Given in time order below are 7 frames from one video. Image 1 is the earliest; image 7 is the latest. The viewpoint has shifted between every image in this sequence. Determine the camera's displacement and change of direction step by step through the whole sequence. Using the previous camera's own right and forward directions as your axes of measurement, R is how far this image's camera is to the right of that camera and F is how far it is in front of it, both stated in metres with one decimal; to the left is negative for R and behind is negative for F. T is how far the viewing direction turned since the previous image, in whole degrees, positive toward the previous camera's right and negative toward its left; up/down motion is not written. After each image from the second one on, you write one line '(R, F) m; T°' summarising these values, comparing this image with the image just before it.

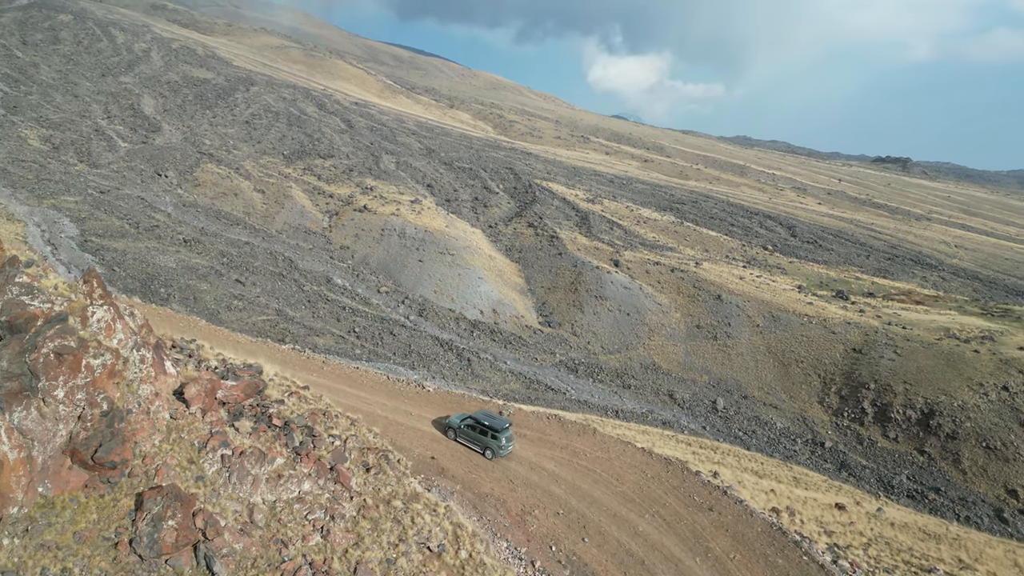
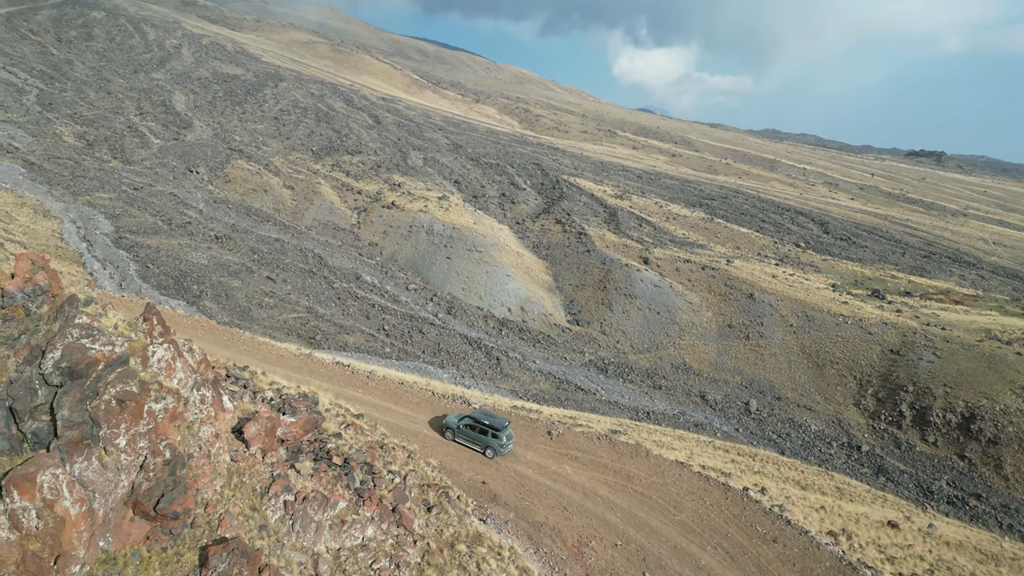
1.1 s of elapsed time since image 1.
(-1.2, +0.9) m; -2°
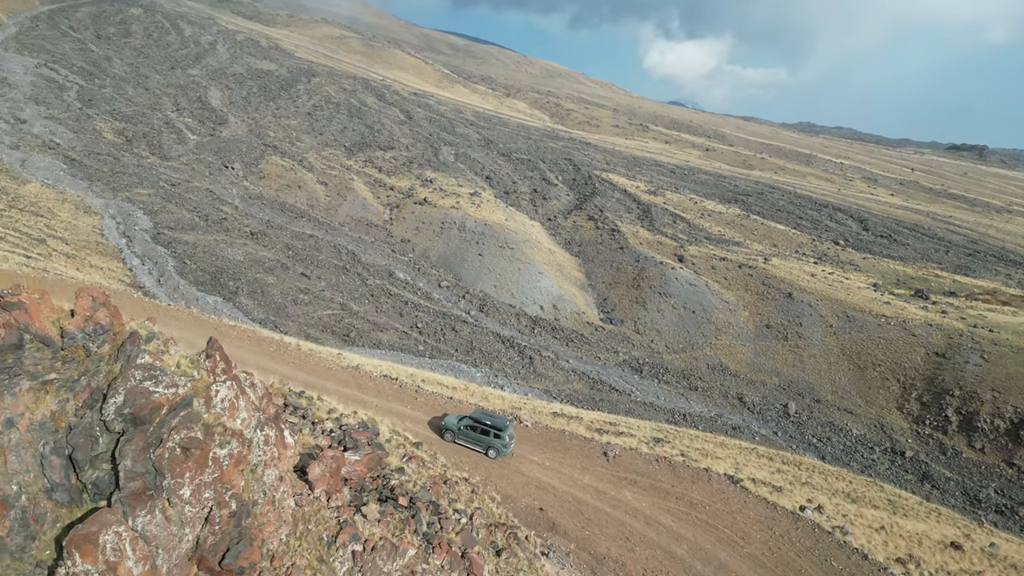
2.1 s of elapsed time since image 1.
(-1.2, +1.0) m; -3°
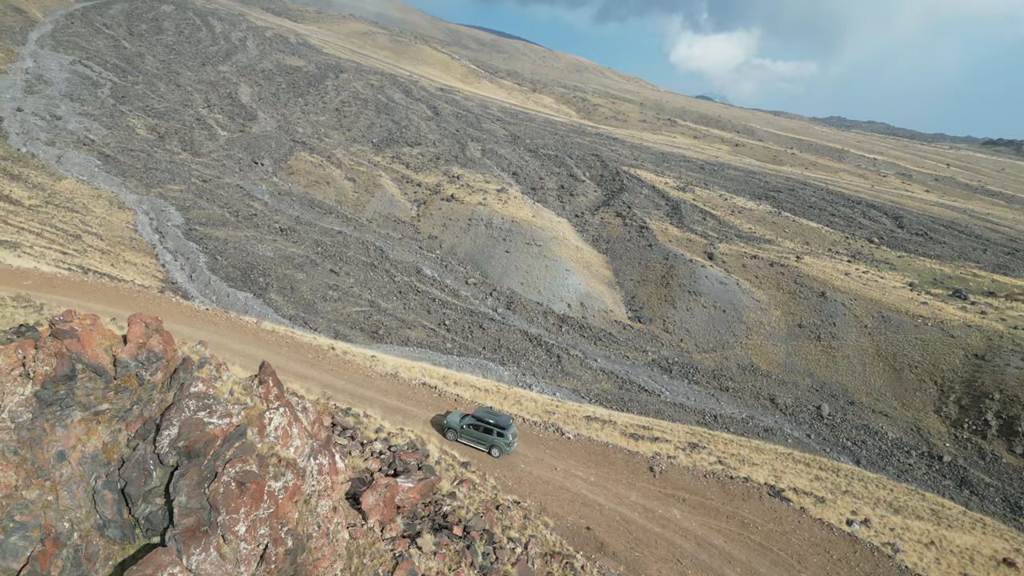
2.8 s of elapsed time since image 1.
(-0.8, +0.6) m; -2°
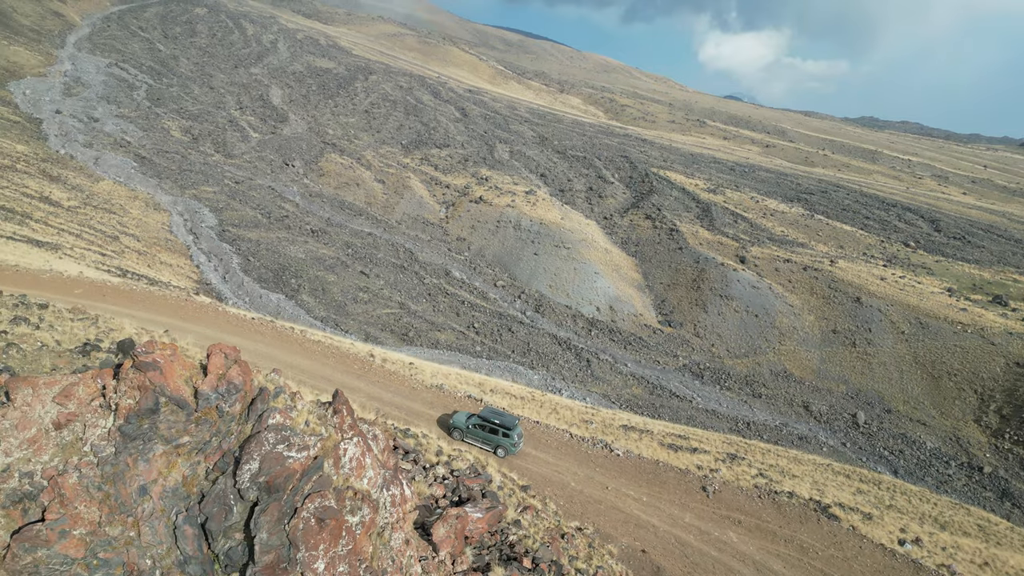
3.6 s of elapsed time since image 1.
(-1.0, +0.4) m; -2°
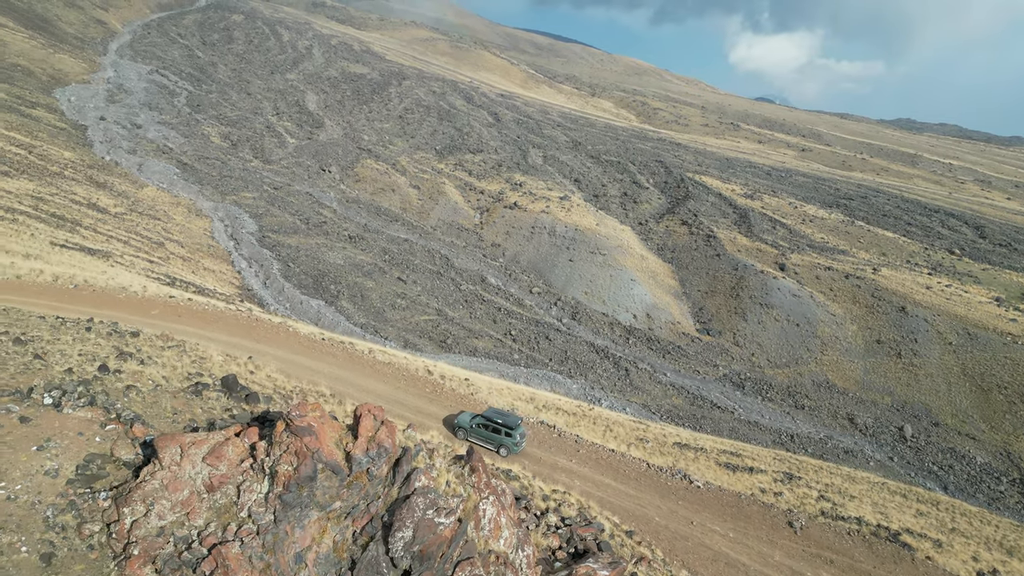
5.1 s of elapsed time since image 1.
(-1.8, +0.5) m; -2°
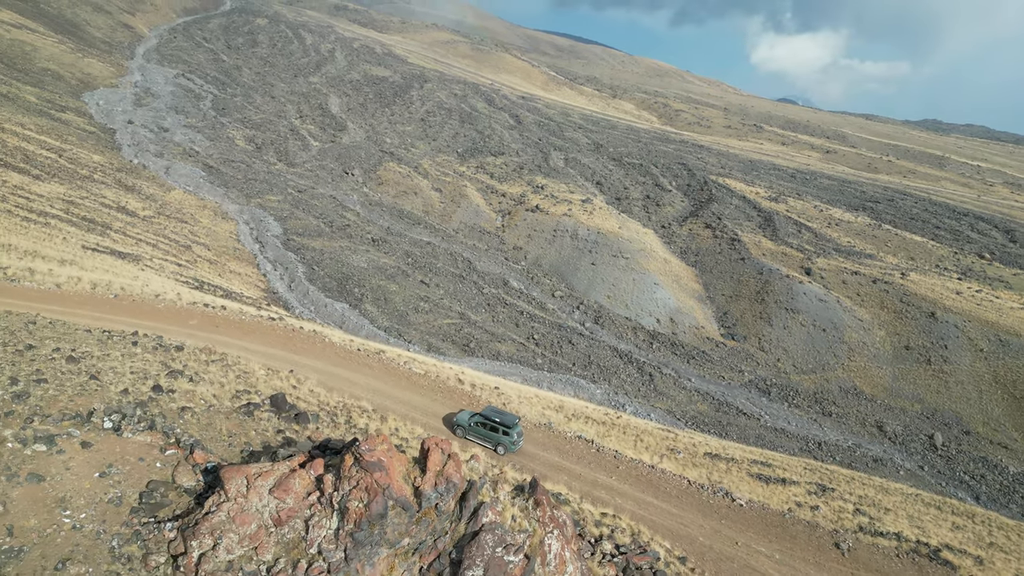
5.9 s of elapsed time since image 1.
(-0.7, +0.2) m; -2°
